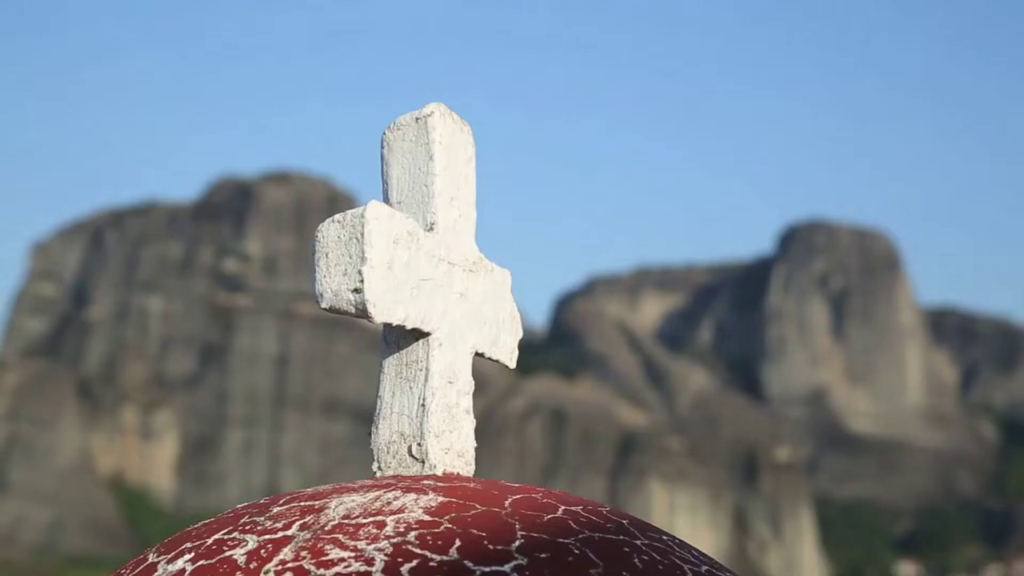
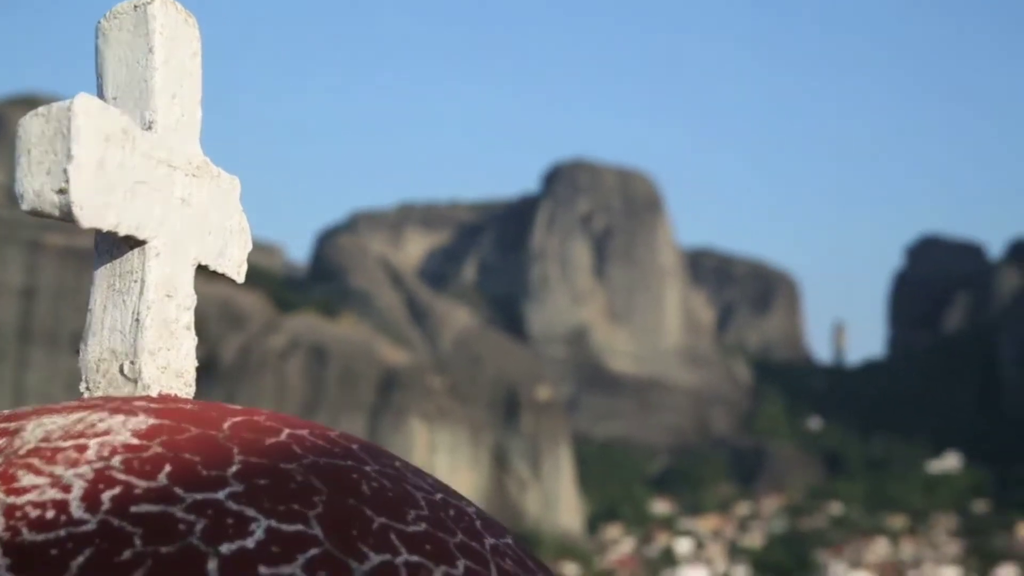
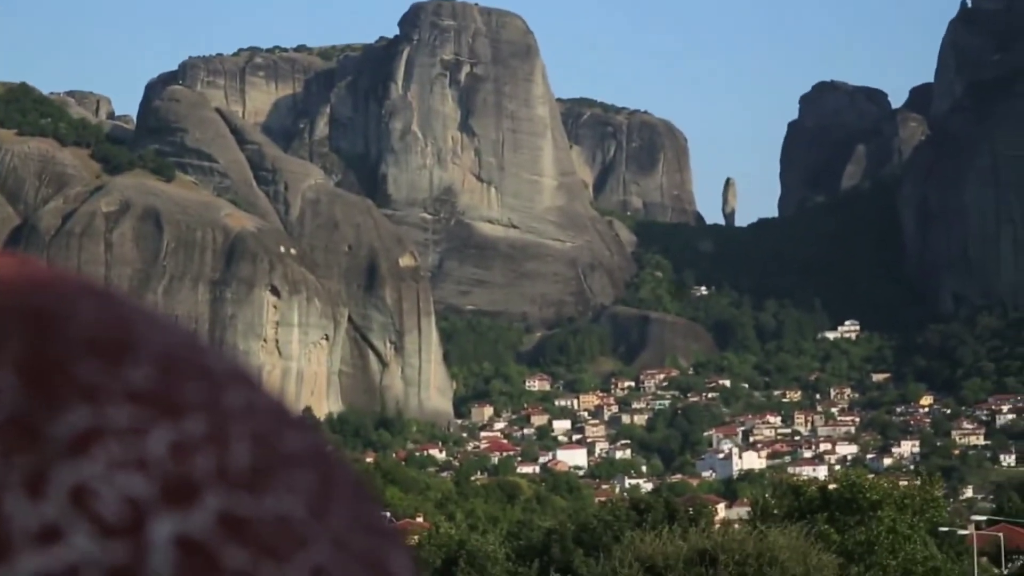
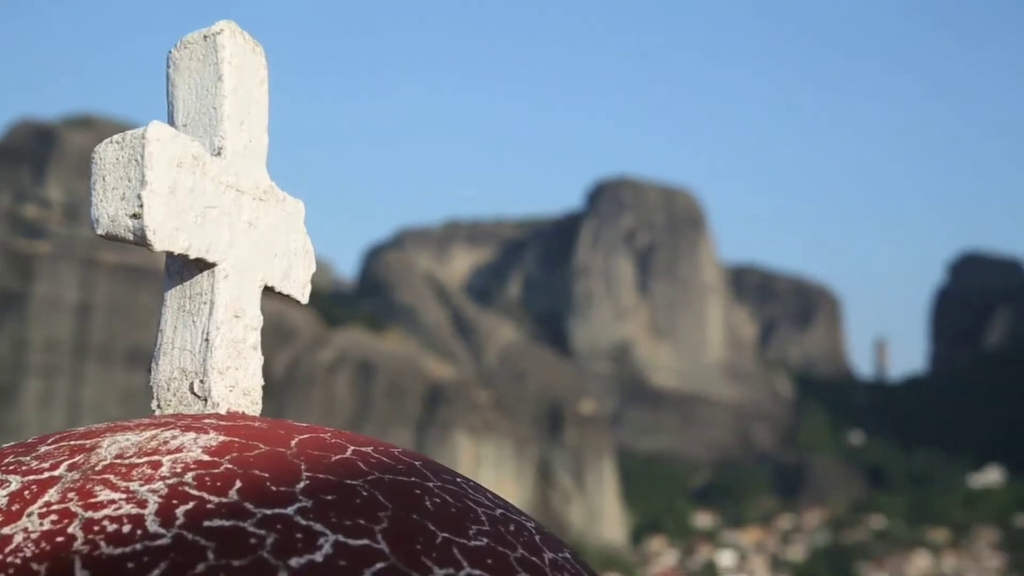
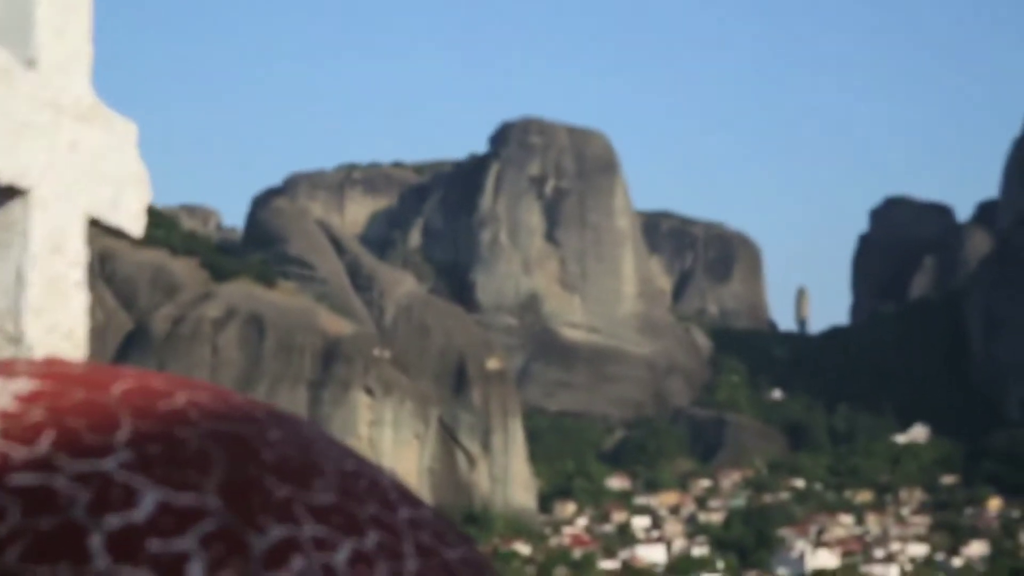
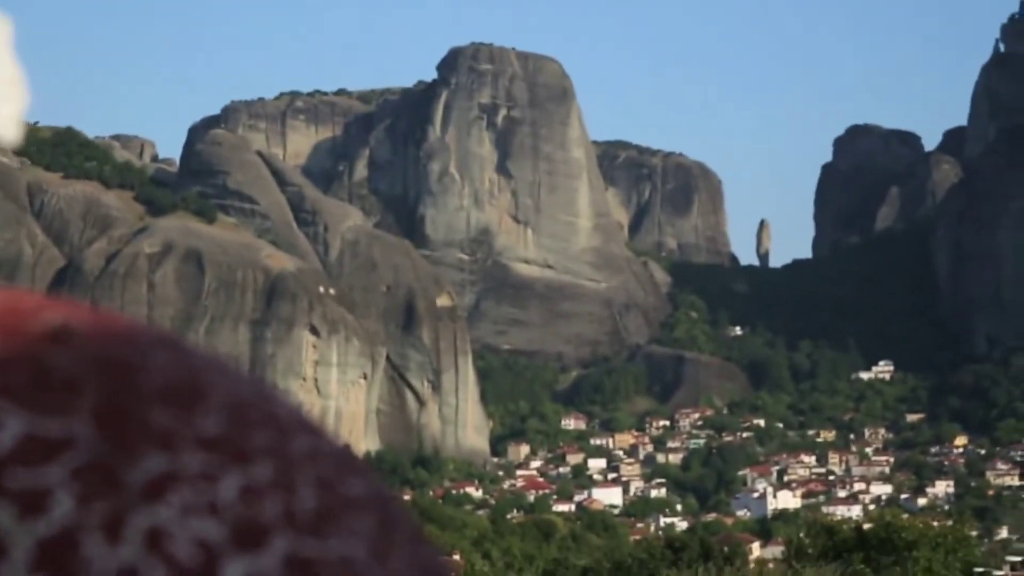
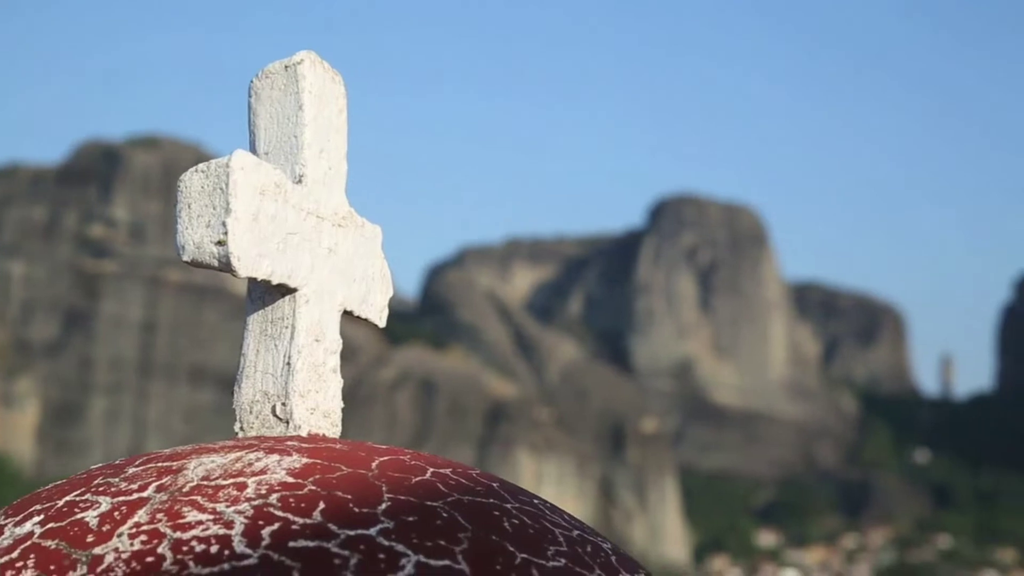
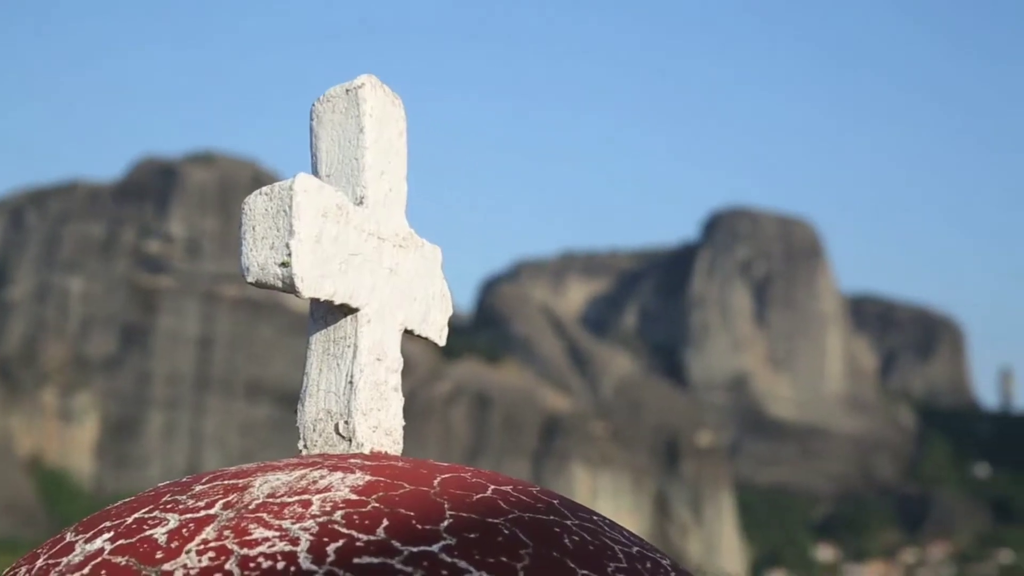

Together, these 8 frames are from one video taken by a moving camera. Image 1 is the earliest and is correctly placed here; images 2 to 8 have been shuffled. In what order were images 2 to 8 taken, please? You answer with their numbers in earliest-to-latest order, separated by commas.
8, 7, 4, 2, 5, 6, 3
